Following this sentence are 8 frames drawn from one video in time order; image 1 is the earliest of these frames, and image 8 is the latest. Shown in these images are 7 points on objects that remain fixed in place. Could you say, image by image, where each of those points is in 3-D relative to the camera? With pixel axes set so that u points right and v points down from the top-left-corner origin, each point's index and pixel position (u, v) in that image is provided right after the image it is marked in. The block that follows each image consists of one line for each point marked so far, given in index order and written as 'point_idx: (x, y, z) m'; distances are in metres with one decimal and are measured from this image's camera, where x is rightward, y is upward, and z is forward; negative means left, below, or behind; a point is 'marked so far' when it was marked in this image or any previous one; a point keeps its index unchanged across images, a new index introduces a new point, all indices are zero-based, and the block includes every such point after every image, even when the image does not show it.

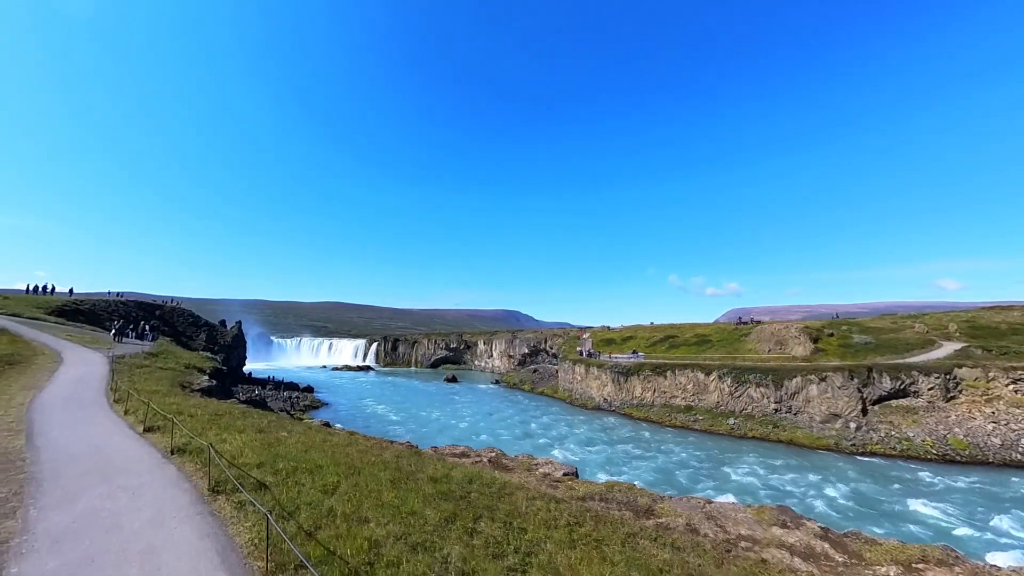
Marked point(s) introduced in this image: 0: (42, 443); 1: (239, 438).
0: (-20.8, -6.6, +12.1) m
1: (-14.7, -7.5, +14.2) m
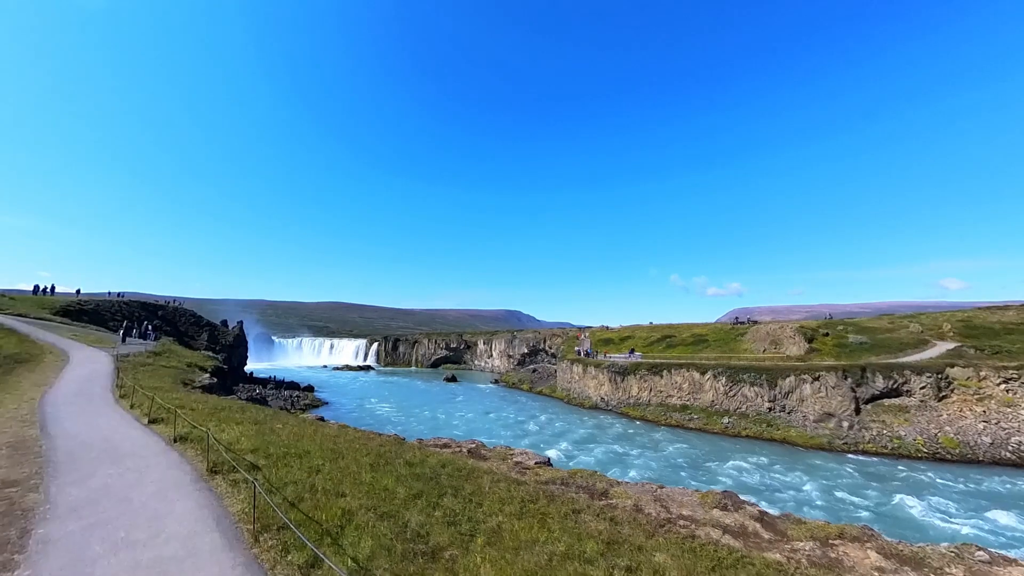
0: (-21.6, -6.7, +12.8) m
1: (-15.5, -7.6, +14.9) m
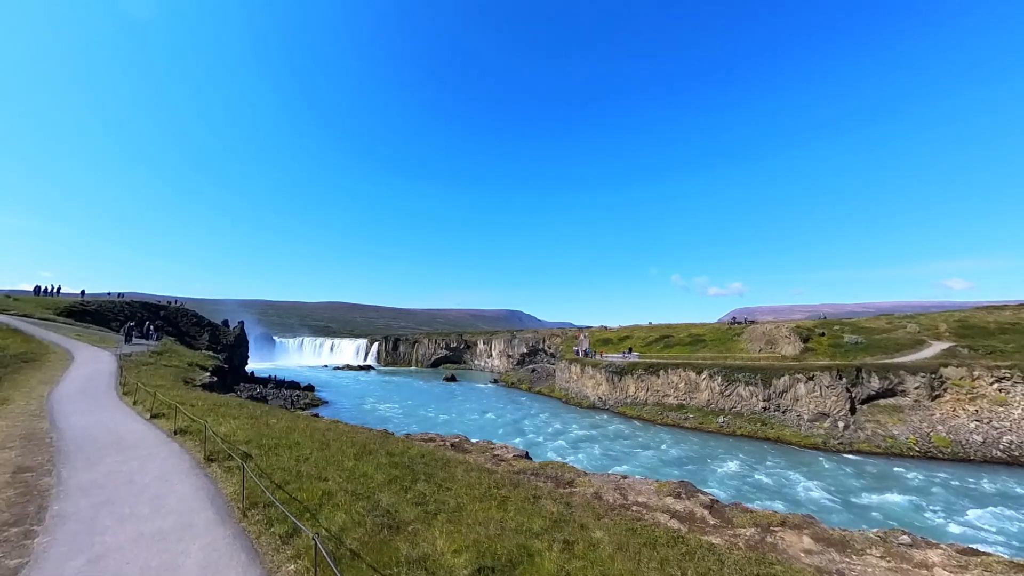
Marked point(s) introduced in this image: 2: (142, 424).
0: (-22.2, -6.8, +13.4) m
1: (-16.1, -7.6, +15.5) m
2: (-19.6, -7.1, +14.3) m
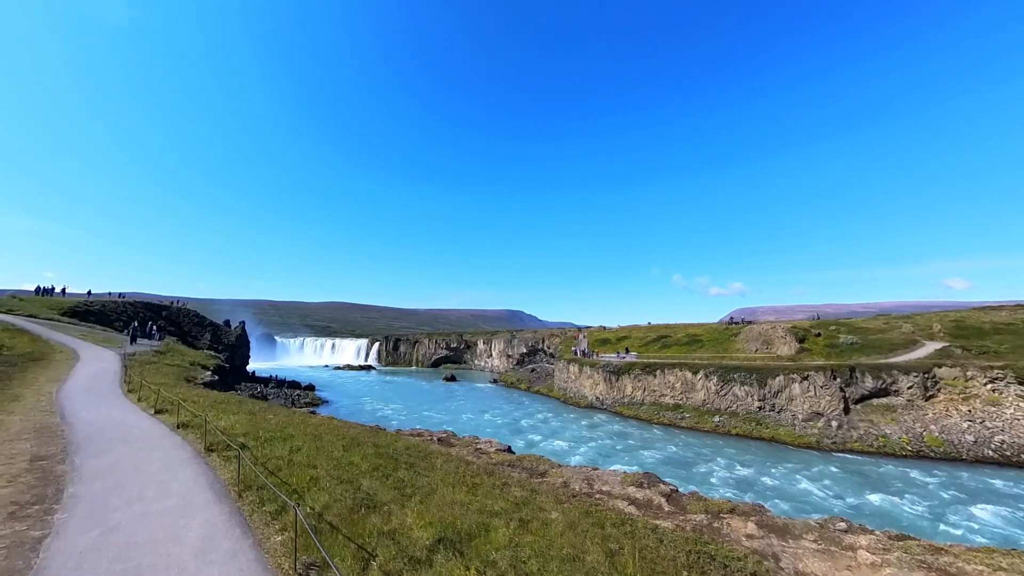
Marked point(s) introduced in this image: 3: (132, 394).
0: (-22.8, -6.9, +14.0) m
1: (-16.7, -7.8, +16.1) m
2: (-20.2, -7.2, +14.8) m
3: (-25.5, -7.0, +18.0) m
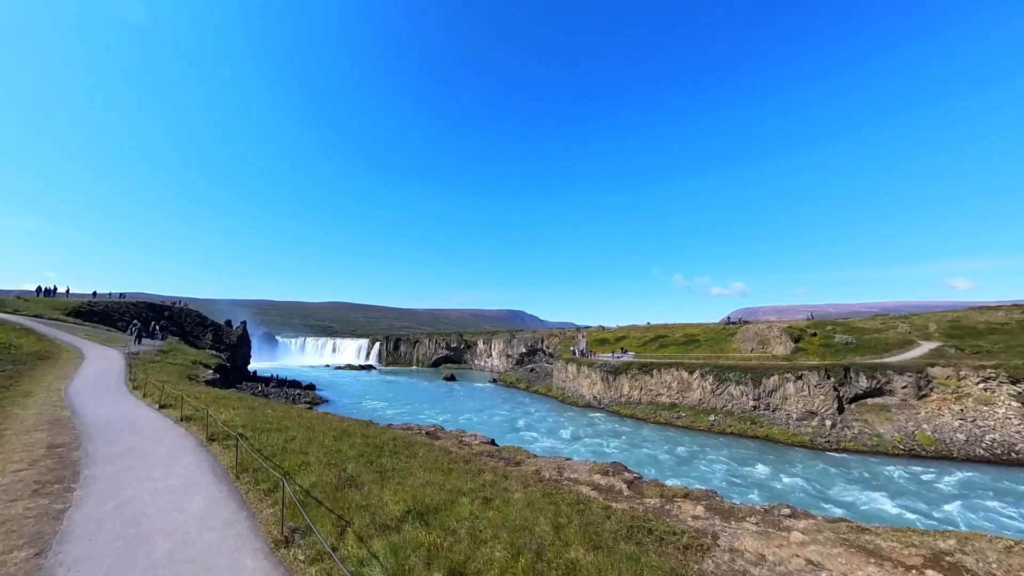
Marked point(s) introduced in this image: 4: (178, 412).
0: (-23.5, -7.0, +14.6) m
1: (-17.3, -7.8, +16.7) m
2: (-20.8, -7.3, +15.5) m
3: (-26.1, -7.1, +18.6) m
4: (-19.4, -7.3, +15.6) m
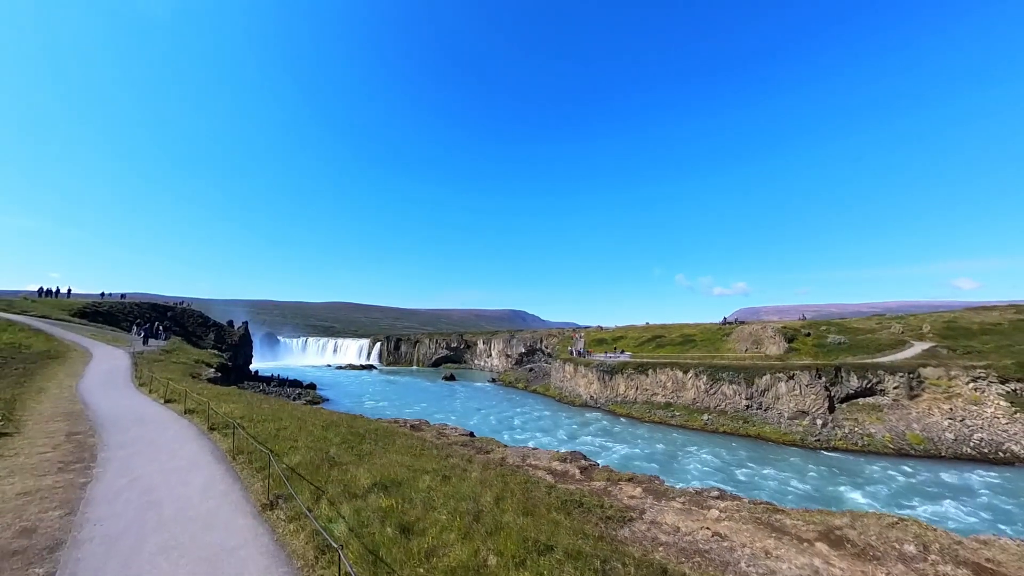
0: (-24.4, -7.1, +15.5) m
1: (-18.3, -8.0, +17.6) m
2: (-21.8, -7.5, +16.4) m
3: (-27.0, -7.3, +19.6) m
4: (-20.3, -7.5, +16.5) m
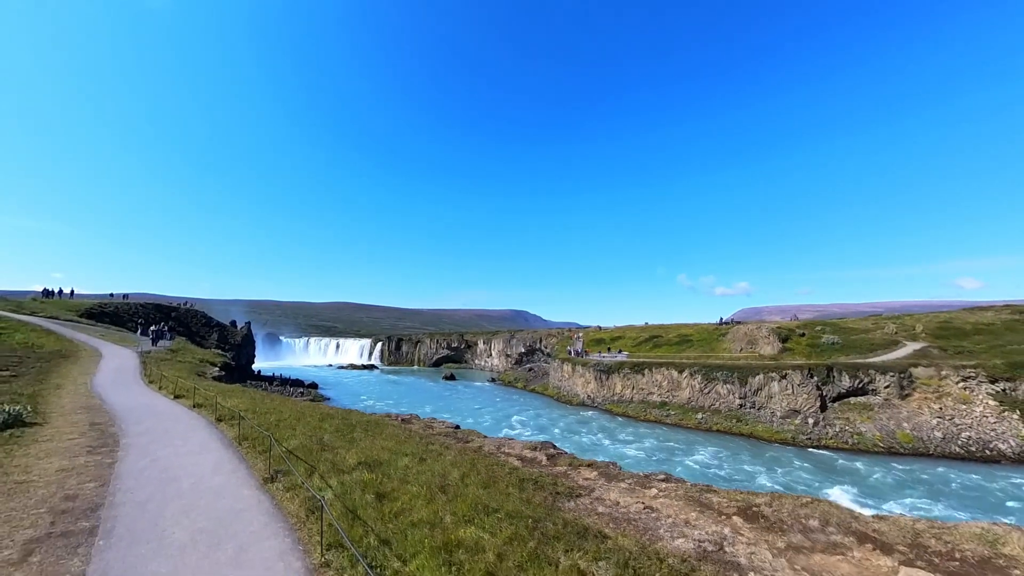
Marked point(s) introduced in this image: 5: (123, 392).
0: (-25.1, -7.3, +16.5) m
1: (-19.0, -8.2, +18.5) m
2: (-22.5, -7.7, +17.3) m
3: (-27.8, -7.5, +20.6) m
4: (-21.1, -7.7, +17.4) m
5: (-26.9, -7.4, +18.3) m
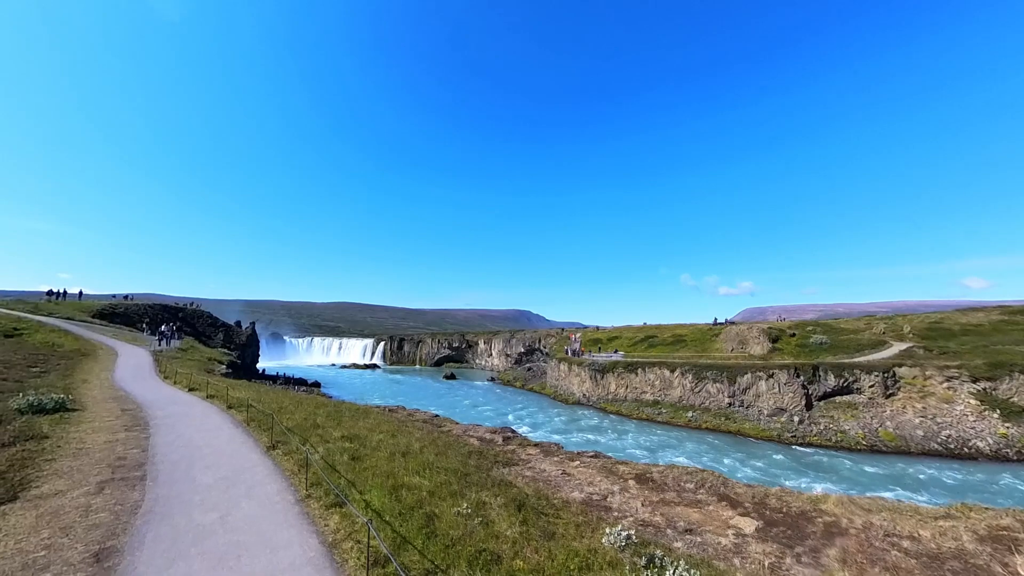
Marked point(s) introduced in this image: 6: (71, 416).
0: (-26.5, -7.6, +18.3) m
1: (-20.3, -8.5, +20.3) m
2: (-23.9, -8.0, +19.1) m
3: (-29.1, -7.8, +22.4) m
4: (-22.4, -8.0, +19.2) m
5: (-28.2, -7.7, +20.1) m
6: (-22.5, -6.7, +13.5) m
